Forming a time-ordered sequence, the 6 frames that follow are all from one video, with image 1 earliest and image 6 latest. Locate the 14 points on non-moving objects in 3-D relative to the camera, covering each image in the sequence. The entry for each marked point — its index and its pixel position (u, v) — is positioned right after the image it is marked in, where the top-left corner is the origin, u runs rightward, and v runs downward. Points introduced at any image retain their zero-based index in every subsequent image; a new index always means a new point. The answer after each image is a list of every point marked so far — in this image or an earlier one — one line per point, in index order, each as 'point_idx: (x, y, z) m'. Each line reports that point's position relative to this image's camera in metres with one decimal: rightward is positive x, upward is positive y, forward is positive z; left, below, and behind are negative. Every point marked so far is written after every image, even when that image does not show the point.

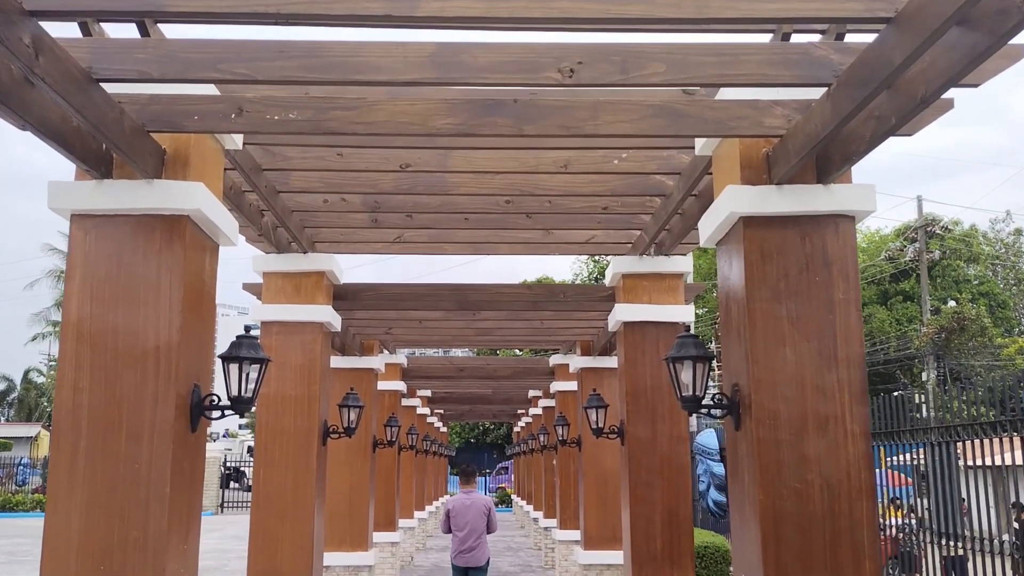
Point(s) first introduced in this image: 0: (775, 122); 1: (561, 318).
0: (+1.3, +0.8, +4.2) m
1: (+0.6, -0.3, +10.0) m
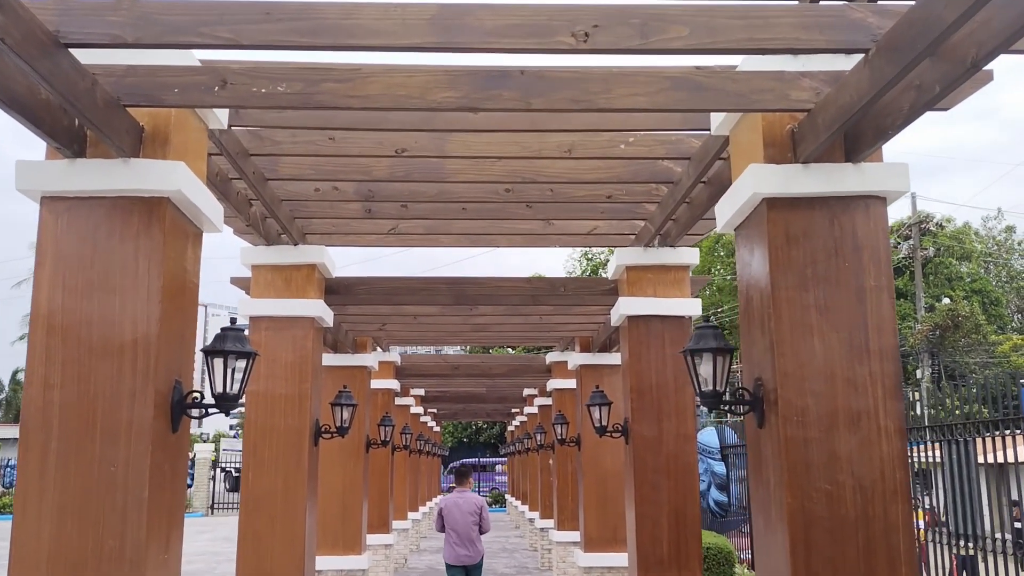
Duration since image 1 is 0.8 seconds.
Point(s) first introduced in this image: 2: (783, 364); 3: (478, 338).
0: (+1.3, +0.9, +3.9) m
1: (+0.6, -0.3, +9.7) m
2: (+1.2, -0.4, +3.9) m
3: (-0.5, -0.8, +13.0) m
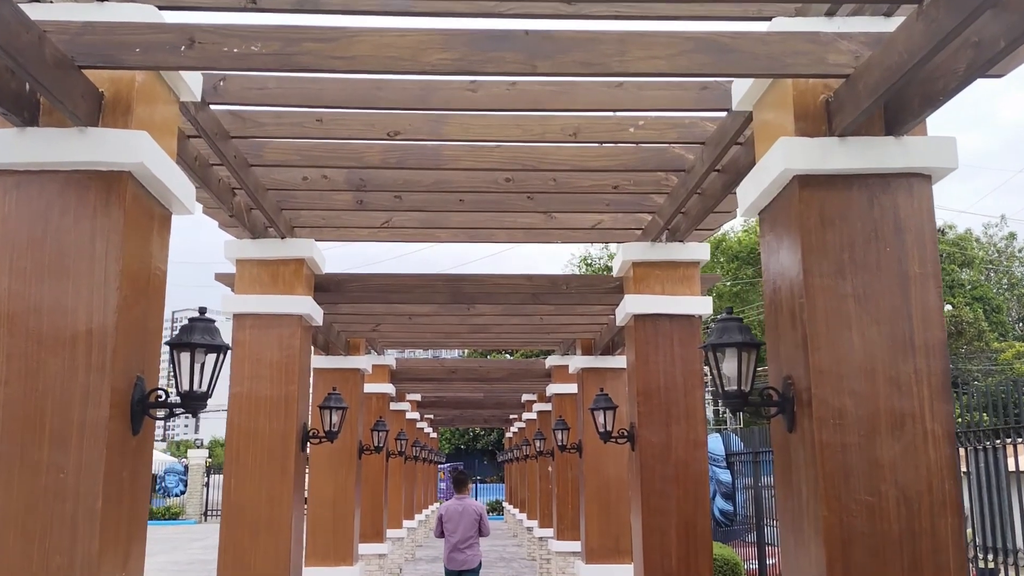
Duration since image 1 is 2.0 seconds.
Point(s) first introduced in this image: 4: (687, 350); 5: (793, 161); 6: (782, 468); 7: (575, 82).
0: (+1.3, +0.9, +3.5) m
1: (+0.6, -0.3, +9.3) m
2: (+1.2, -0.3, +3.5) m
3: (-0.5, -0.8, +12.6) m
4: (+1.5, -0.5, +7.1) m
5: (+1.2, +0.5, +3.6) m
6: (+1.2, -0.8, +3.8) m
7: (+0.4, +1.2, +5.0) m
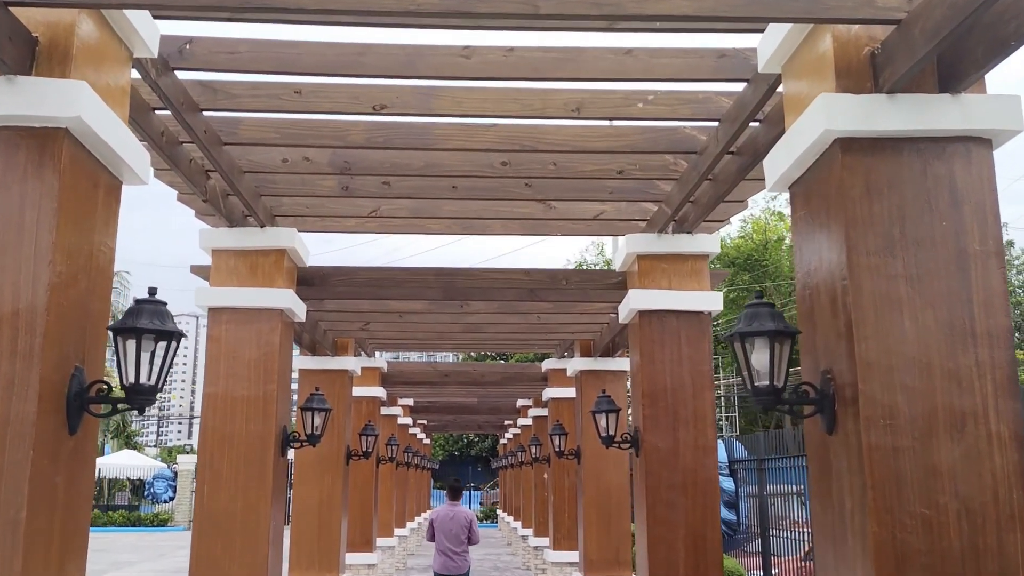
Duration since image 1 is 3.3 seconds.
0: (+1.3, +1.0, +3.0) m
1: (+0.5, -0.2, +8.8) m
2: (+1.2, -0.2, +3.0) m
3: (-0.6, -0.8, +12.1) m
4: (+1.4, -0.5, +6.7) m
5: (+1.2, +0.6, +3.1) m
6: (+1.2, -0.7, +3.3) m
7: (+0.4, +1.3, +4.6) m
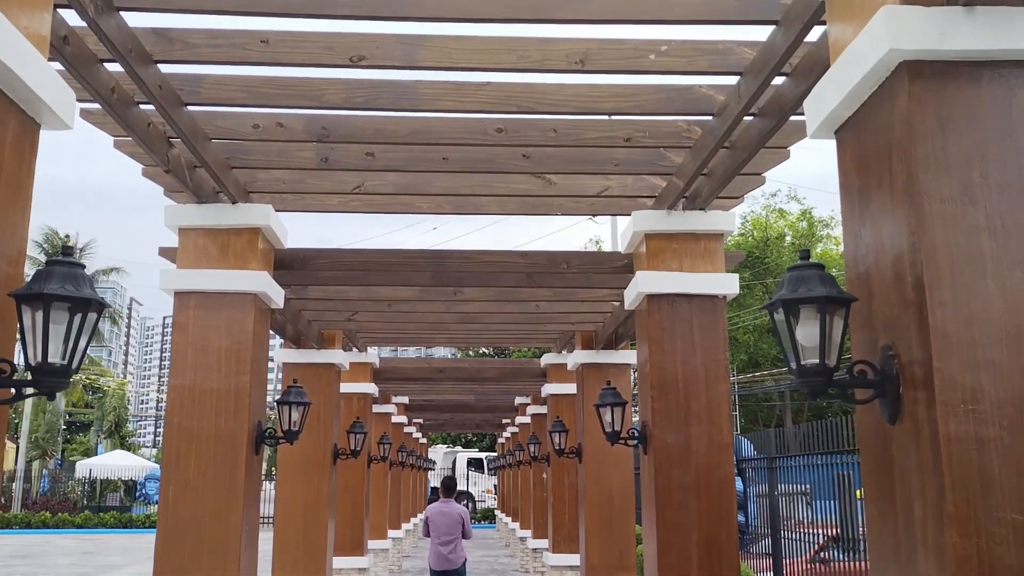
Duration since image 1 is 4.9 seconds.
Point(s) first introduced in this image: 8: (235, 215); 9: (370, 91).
0: (+1.3, +1.1, +2.4) m
1: (+0.5, -0.1, +8.2) m
2: (+1.2, -0.1, +2.4) m
3: (-0.6, -0.6, +11.5) m
4: (+1.4, -0.3, +6.1) m
5: (+1.1, +0.7, +2.5) m
6: (+1.2, -0.6, +2.7) m
7: (+0.3, +1.4, +4.0) m
8: (-2.0, +0.5, +6.2) m
9: (-0.8, +1.1, +4.9) m
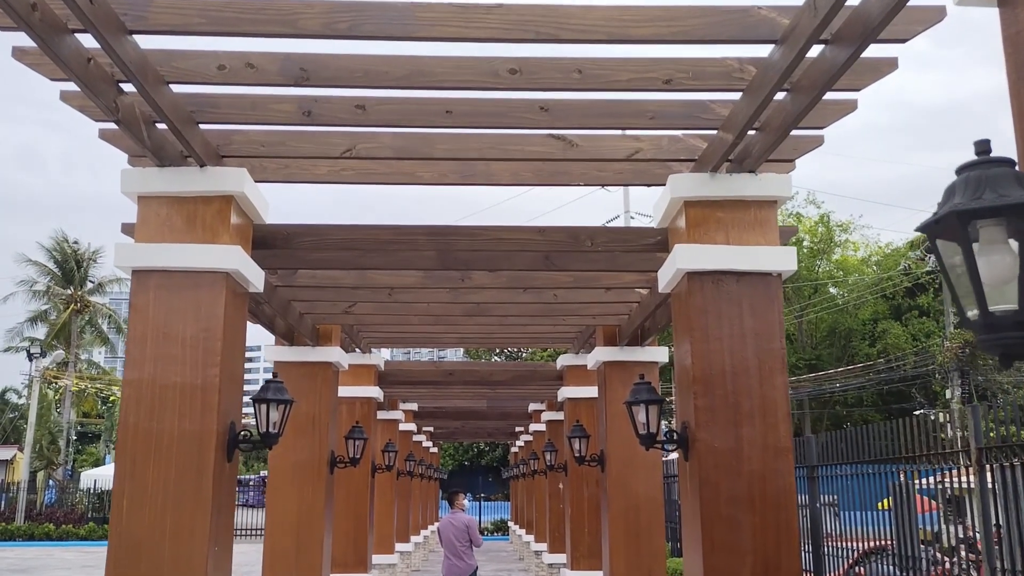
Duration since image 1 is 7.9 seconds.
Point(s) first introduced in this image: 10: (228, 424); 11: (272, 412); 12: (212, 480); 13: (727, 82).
0: (+1.3, +1.3, +1.5) m
1: (+0.6, 0.0, +7.3) m
2: (+1.3, +0.1, +1.5) m
3: (-0.5, -0.6, +10.6) m
4: (+1.5, -0.2, +5.2) m
5: (+1.2, +0.9, +1.6) m
6: (+1.2, -0.4, +1.8) m
7: (+0.4, +1.6, +3.1) m
8: (-1.9, +0.7, +5.3) m
9: (-0.7, +1.3, +4.0) m
10: (-1.7, -0.8, +5.1) m
11: (-1.5, -0.8, +5.6) m
12: (-1.7, -1.1, +4.9) m
13: (+1.1, +1.1, +4.6) m
